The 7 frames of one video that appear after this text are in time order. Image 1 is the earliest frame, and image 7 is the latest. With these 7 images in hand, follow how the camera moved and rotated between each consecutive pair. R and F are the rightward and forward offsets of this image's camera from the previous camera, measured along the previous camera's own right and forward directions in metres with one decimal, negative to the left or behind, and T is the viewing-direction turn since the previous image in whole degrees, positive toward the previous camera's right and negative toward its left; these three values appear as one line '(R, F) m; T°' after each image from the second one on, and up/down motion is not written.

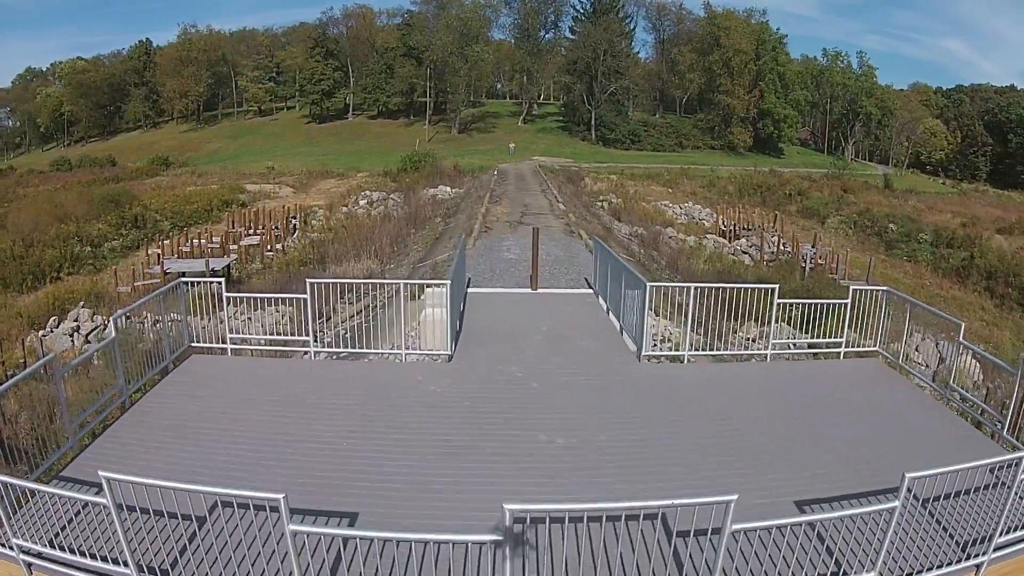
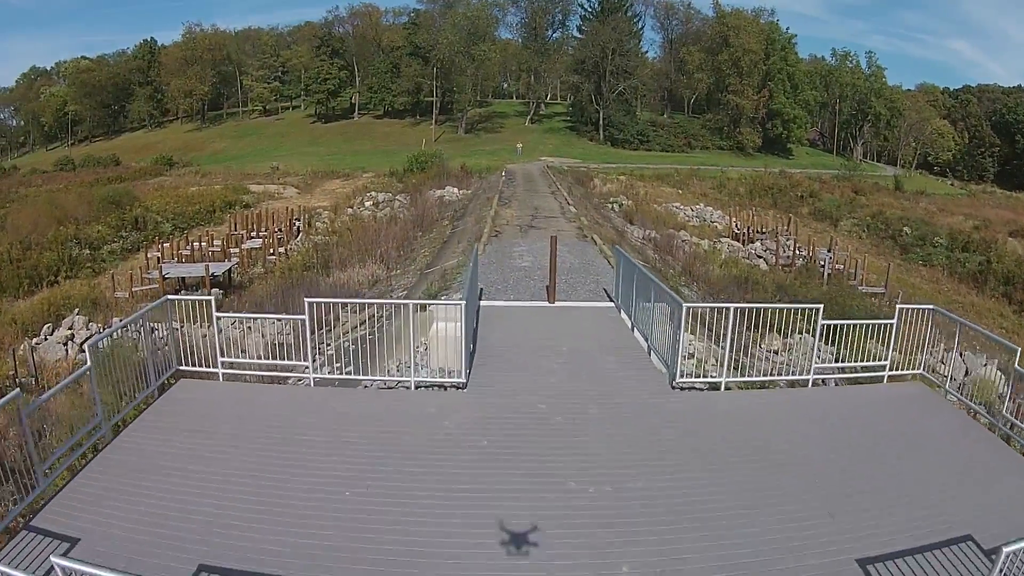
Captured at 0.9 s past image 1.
(-0.1, +0.5) m; 0°
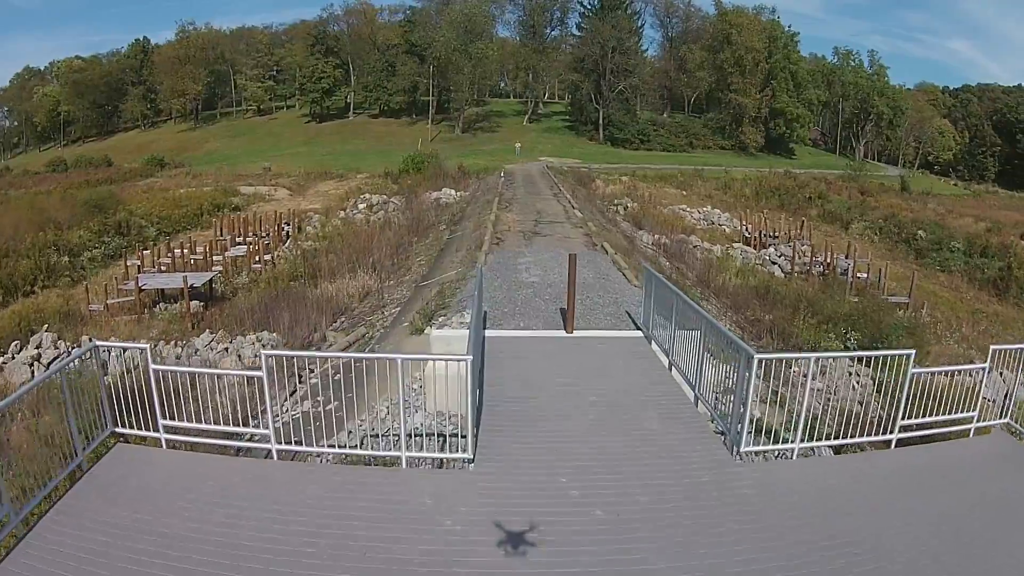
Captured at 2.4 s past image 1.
(-0.1, +1.1) m; 0°
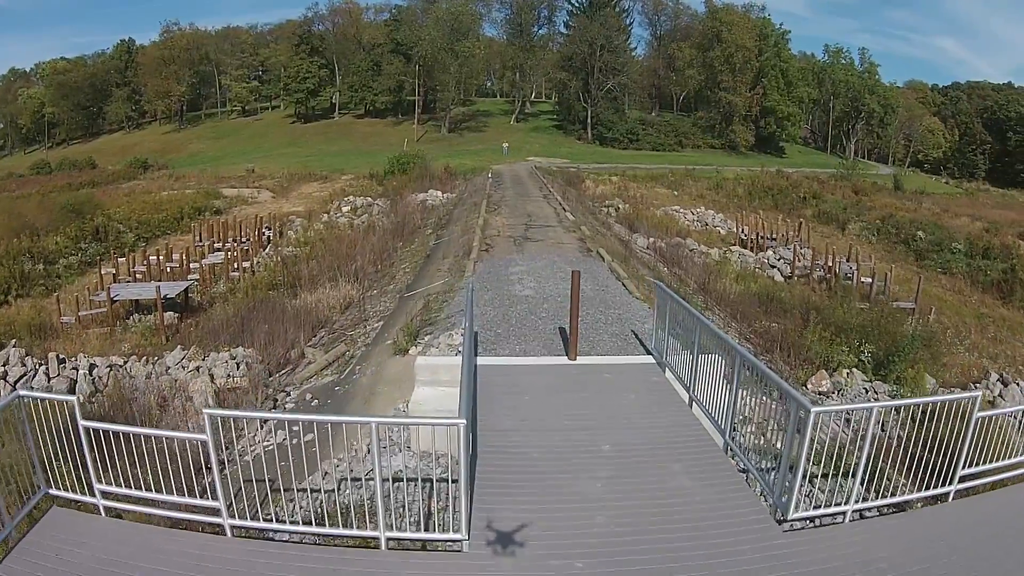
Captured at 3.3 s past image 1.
(-0.1, +0.8) m; +1°
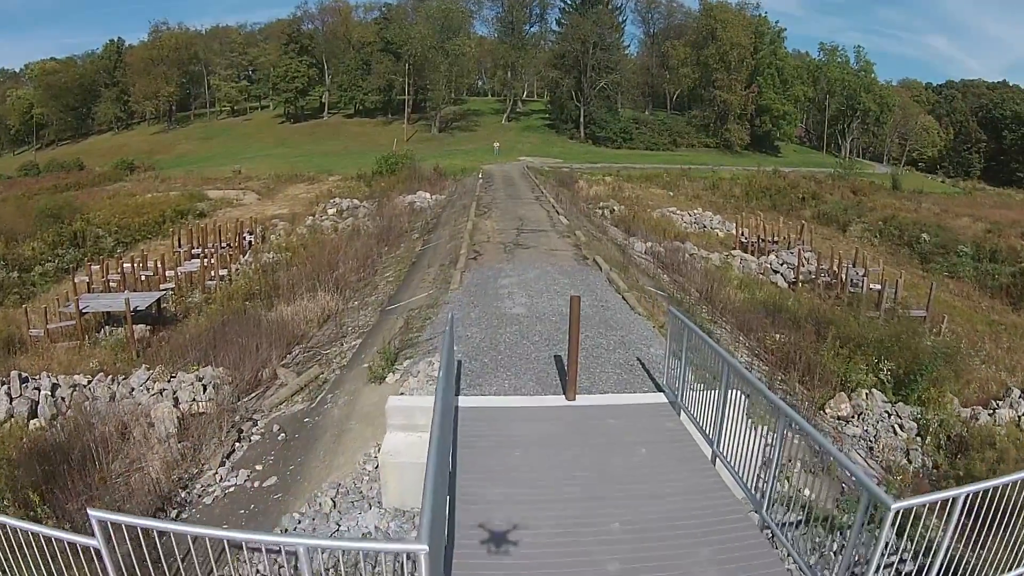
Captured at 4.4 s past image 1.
(0.0, +0.8) m; +1°
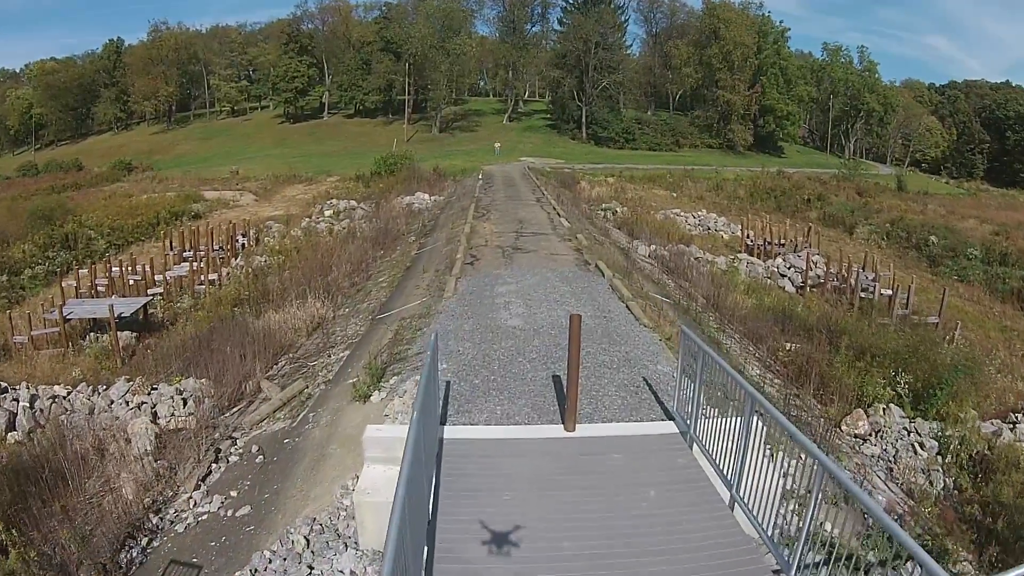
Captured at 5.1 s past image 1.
(+0.1, +0.5) m; 0°
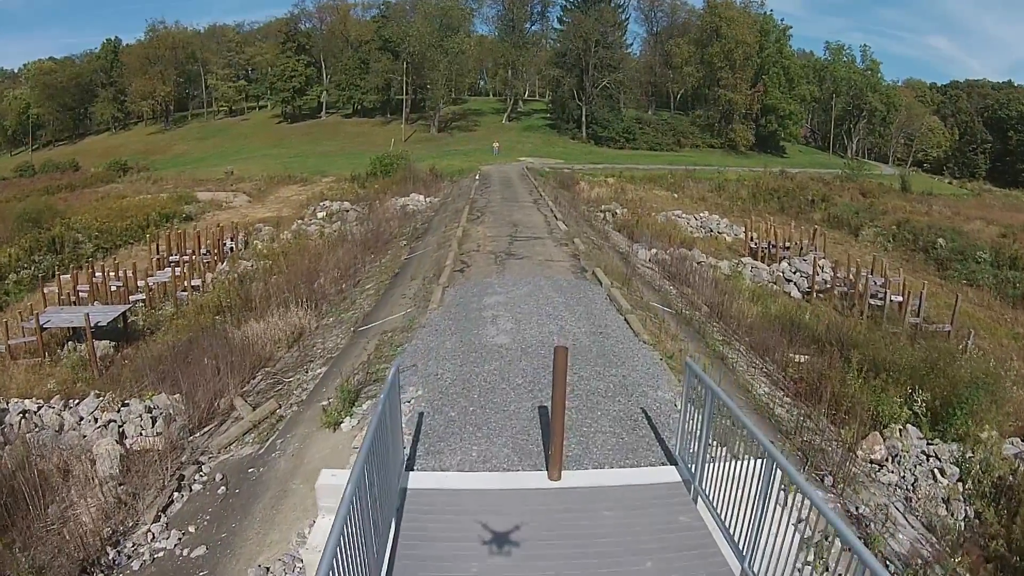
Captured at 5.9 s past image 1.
(+0.1, +0.6) m; 0°
